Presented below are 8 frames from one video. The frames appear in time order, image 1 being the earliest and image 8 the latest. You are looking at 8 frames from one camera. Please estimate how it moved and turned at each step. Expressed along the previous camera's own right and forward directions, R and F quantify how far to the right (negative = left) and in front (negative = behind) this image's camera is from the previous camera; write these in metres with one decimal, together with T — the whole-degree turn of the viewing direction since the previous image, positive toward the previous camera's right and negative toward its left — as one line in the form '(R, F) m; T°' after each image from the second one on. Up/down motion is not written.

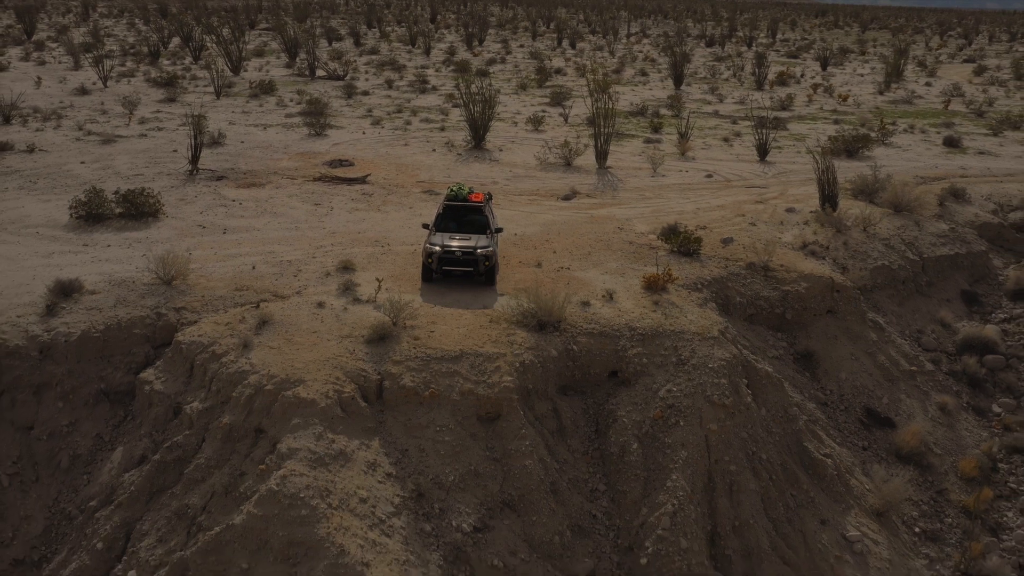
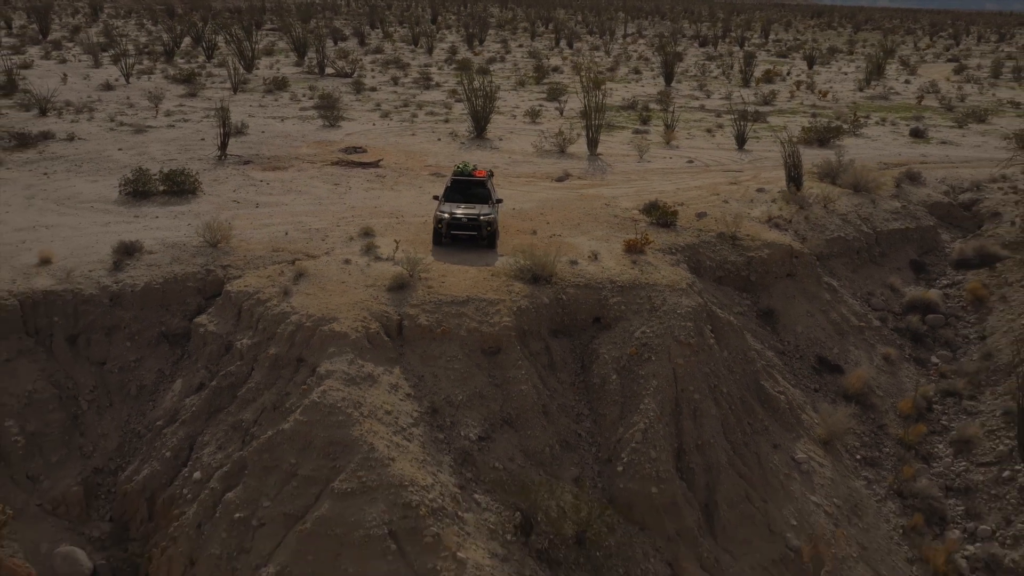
(0.0, -0.9) m; 0°
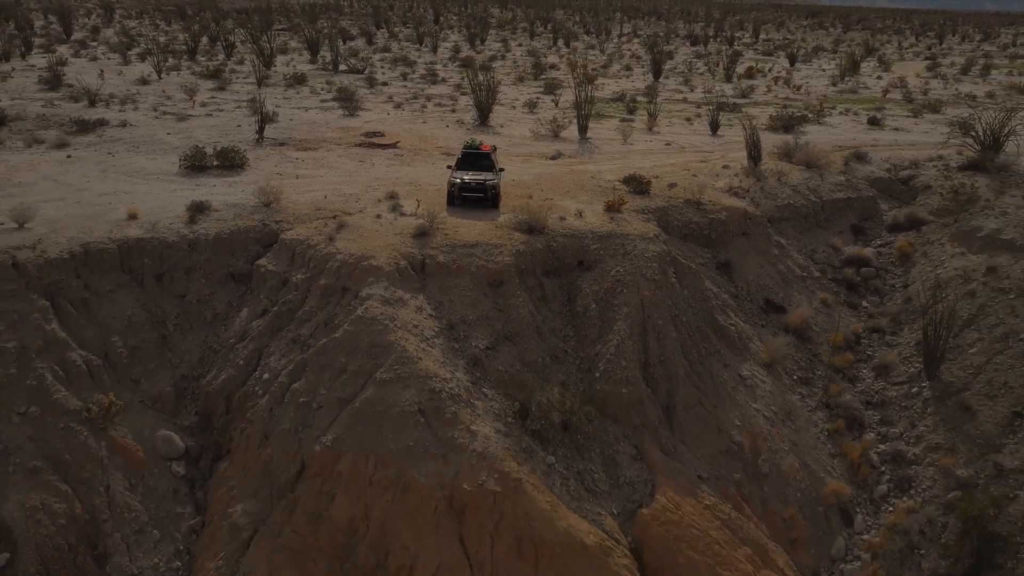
(0.0, -1.5) m; 0°
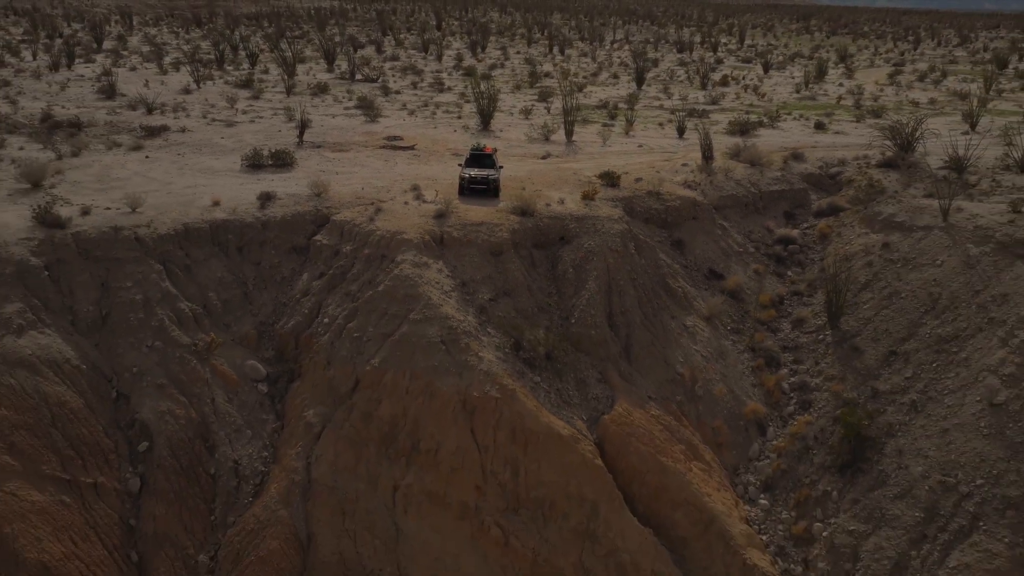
(0.0, -2.3) m; 0°
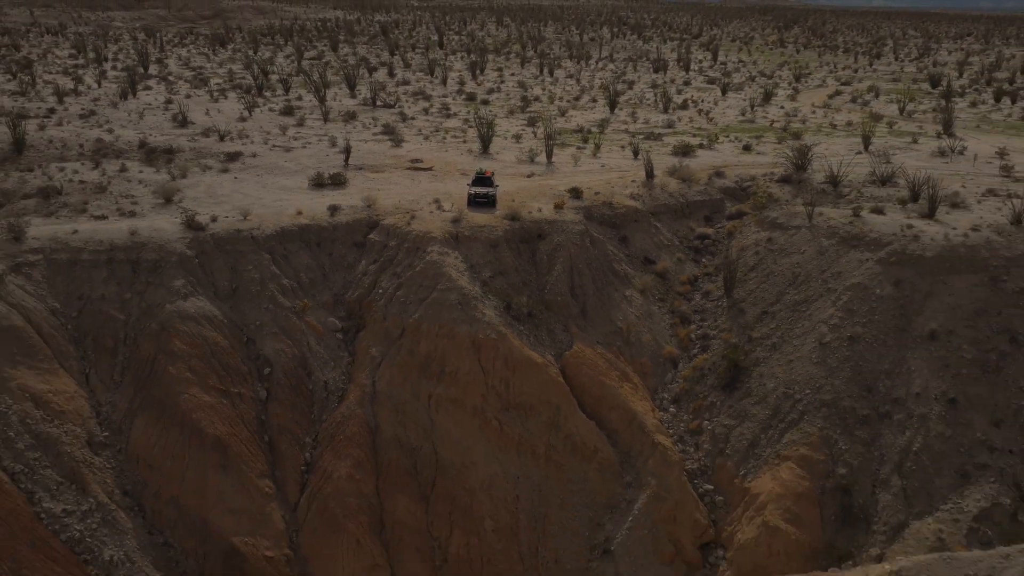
(+0.1, -4.5) m; 0°
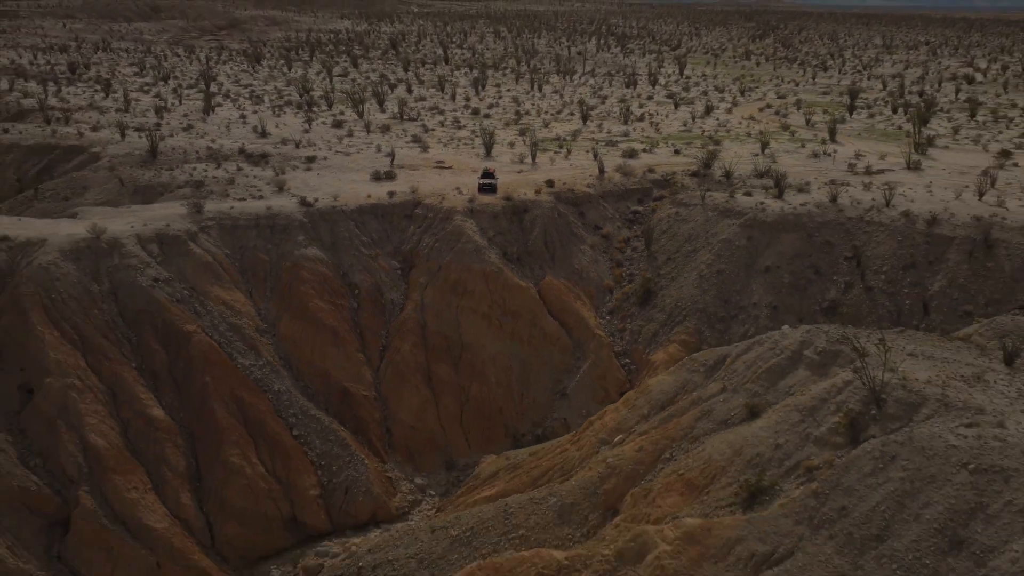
(+0.1, -8.0) m; 0°
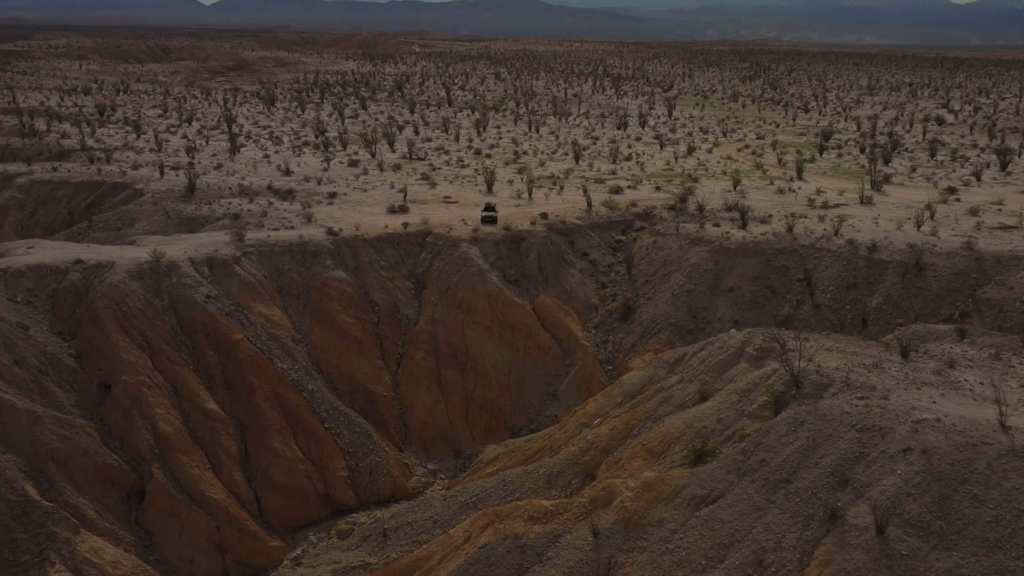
(0.0, -3.4) m; 0°
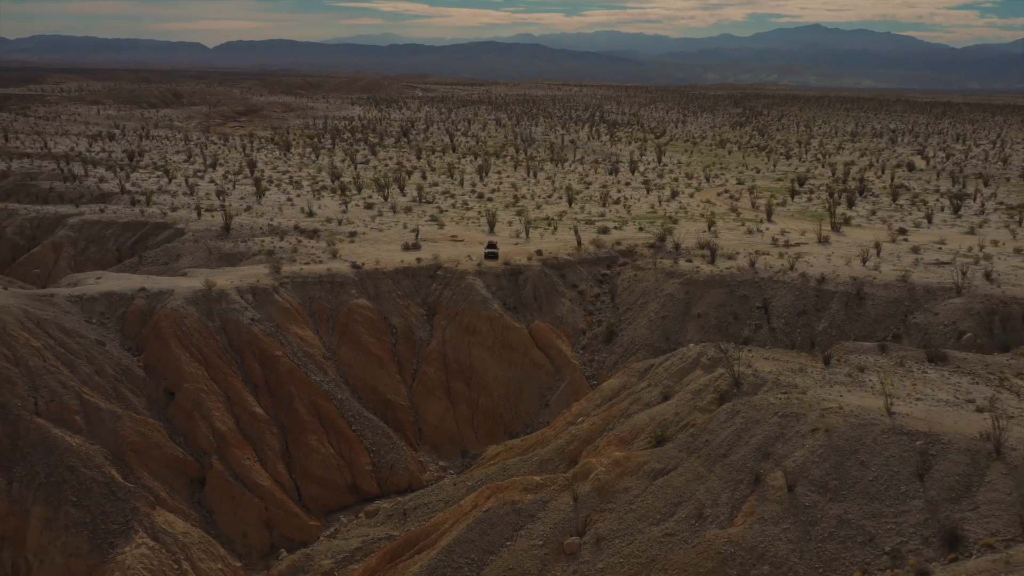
(0.0, -4.0) m; 0°
